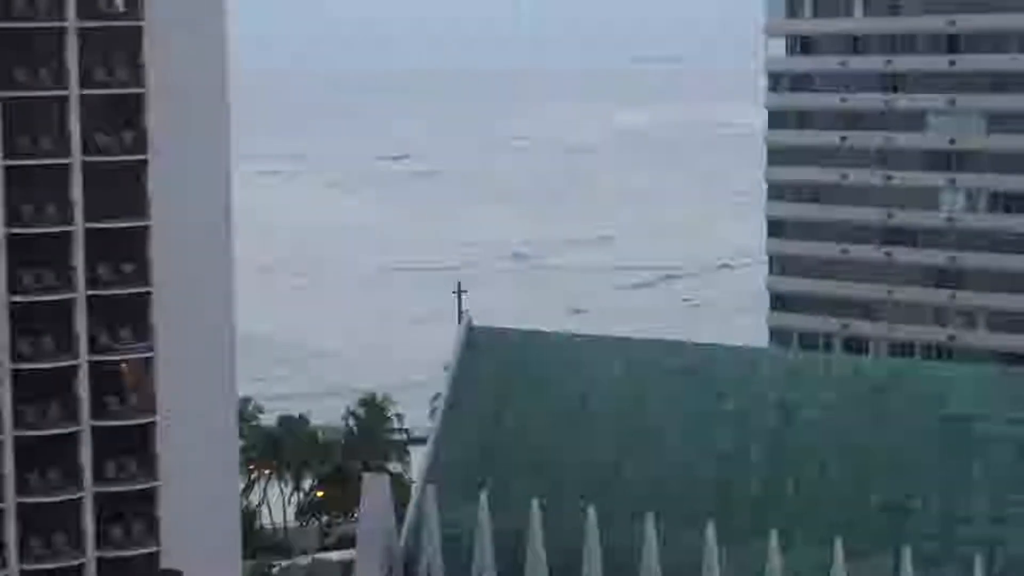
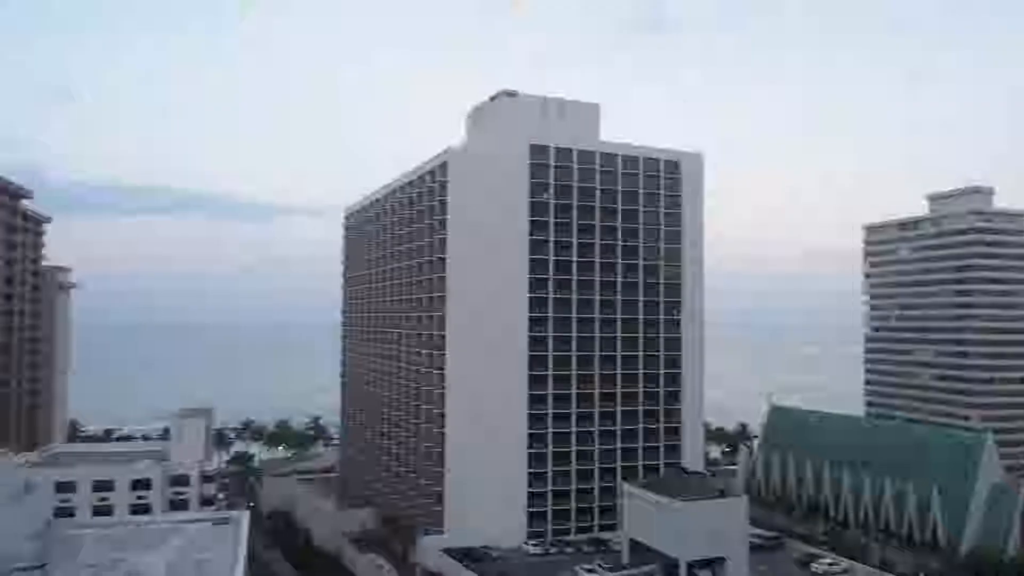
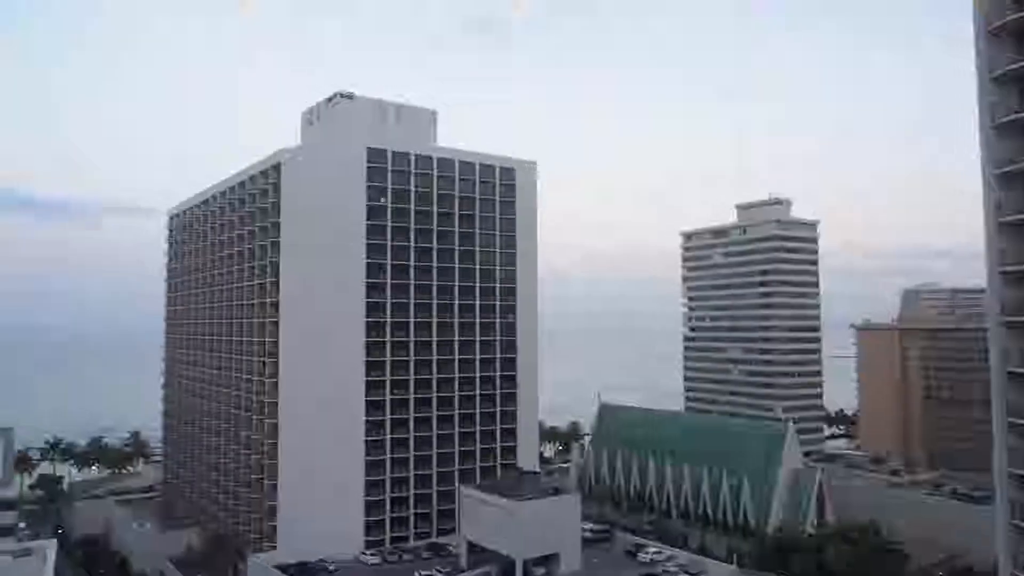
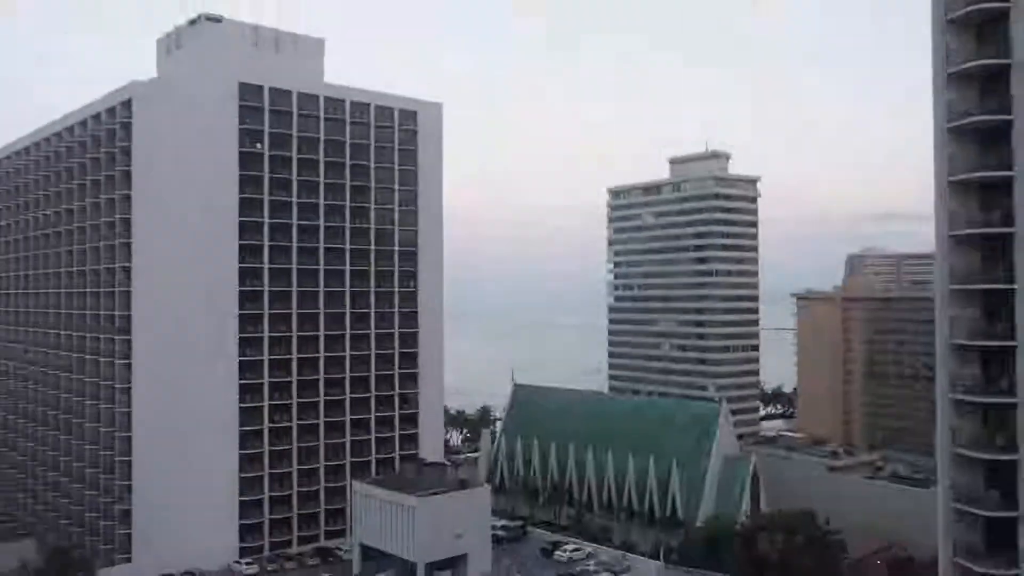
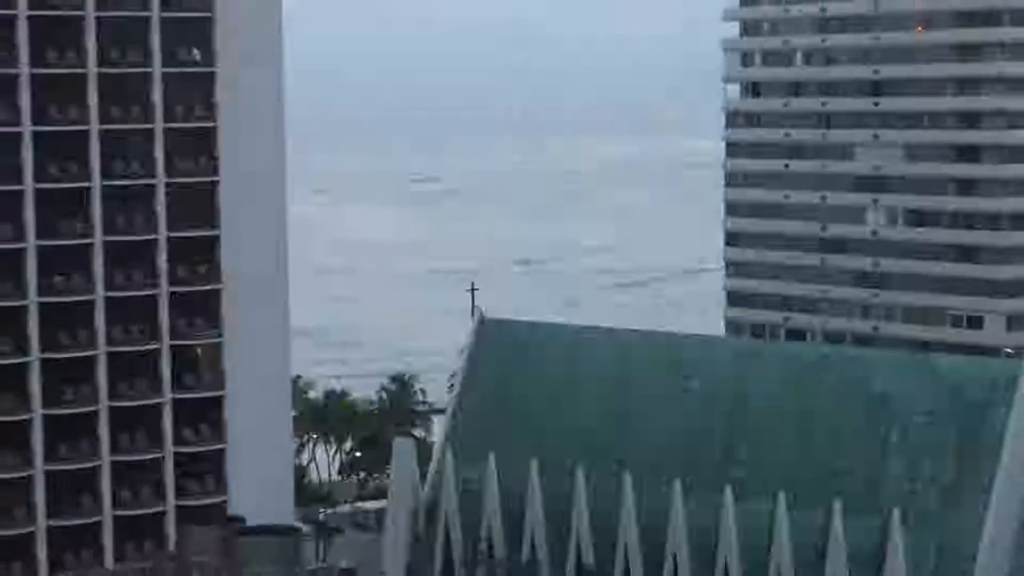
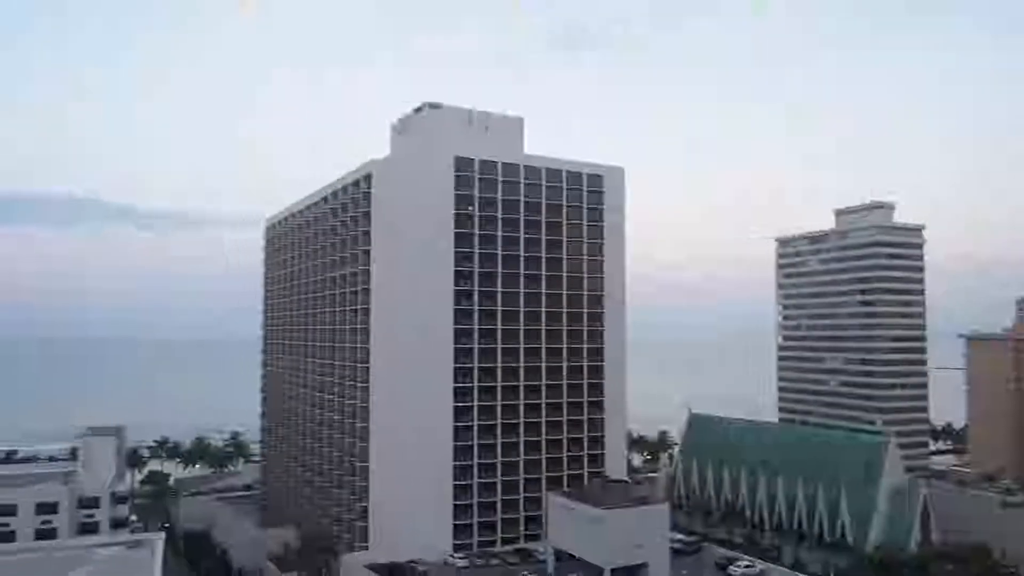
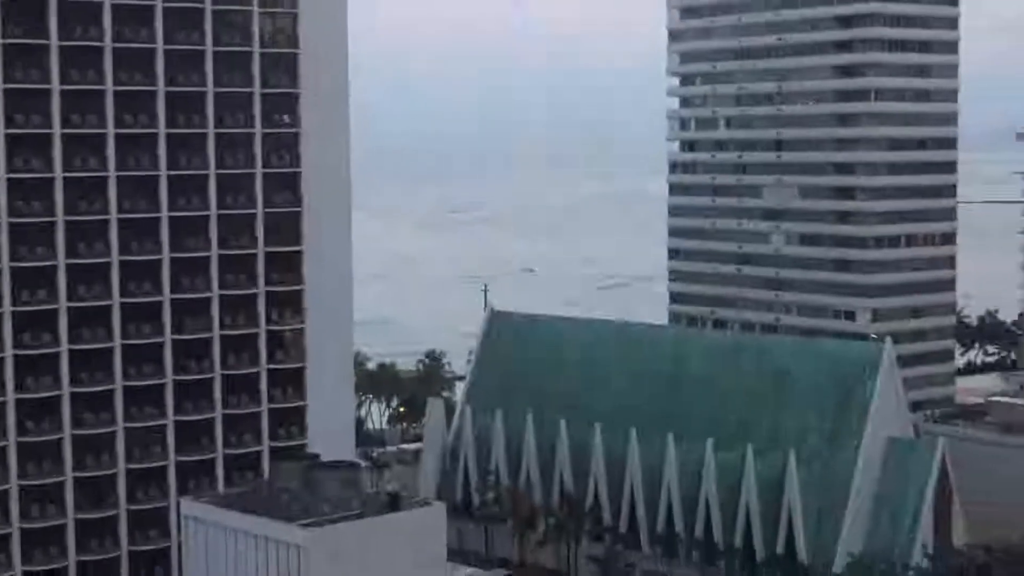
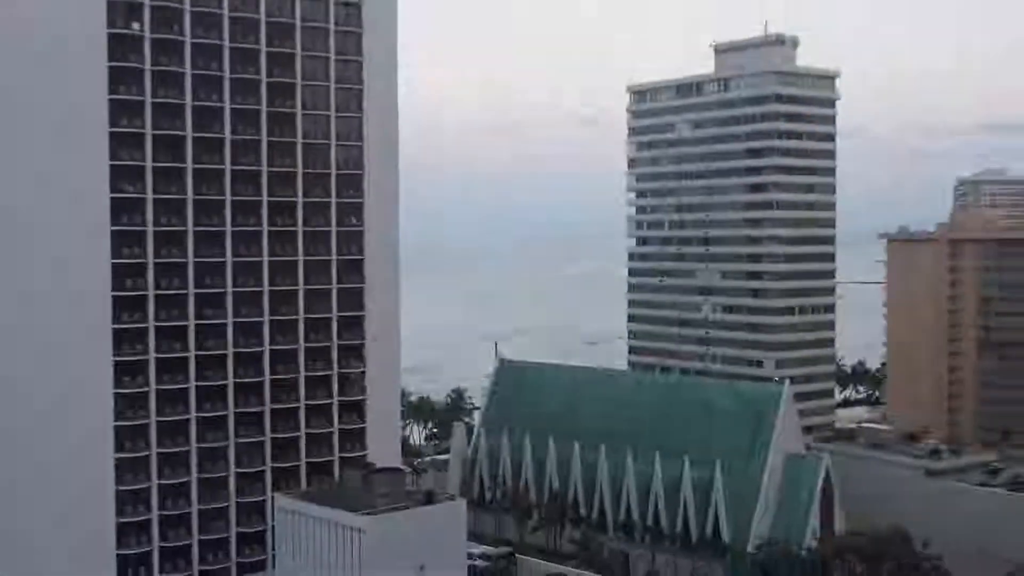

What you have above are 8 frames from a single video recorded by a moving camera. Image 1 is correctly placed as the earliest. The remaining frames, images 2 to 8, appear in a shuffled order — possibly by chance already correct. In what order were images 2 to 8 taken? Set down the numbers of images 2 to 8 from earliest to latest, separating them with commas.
5, 7, 8, 4, 3, 6, 2
